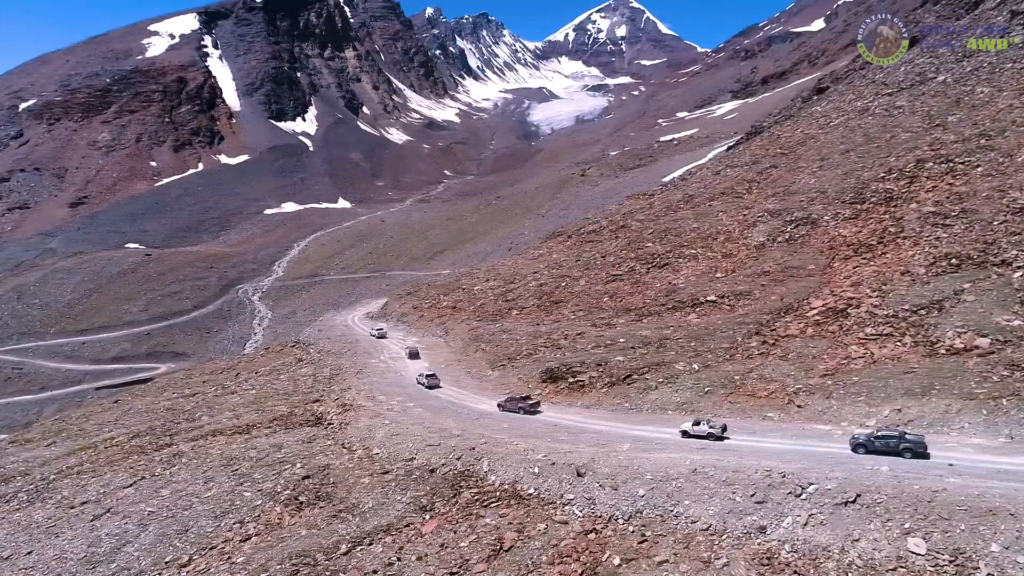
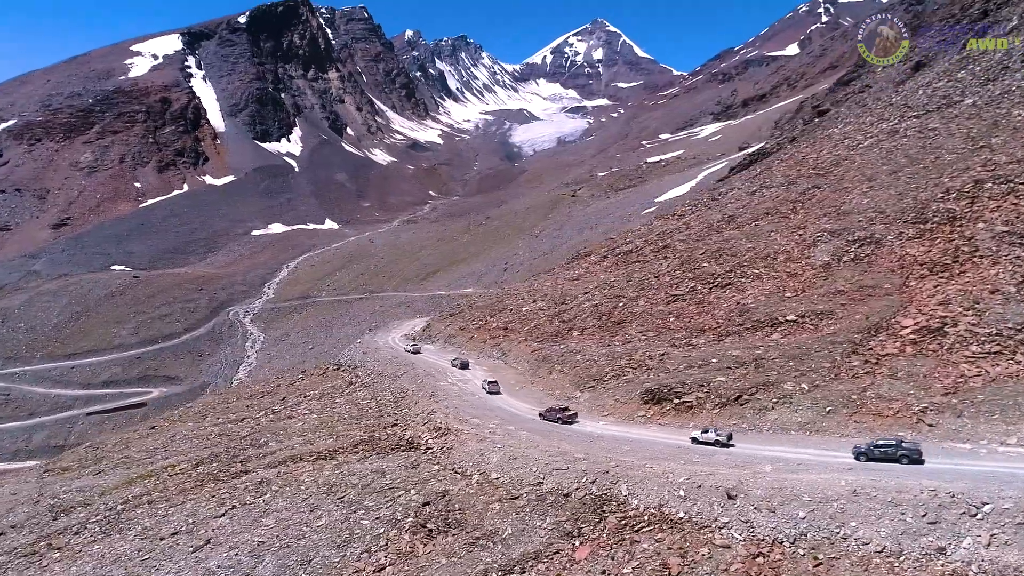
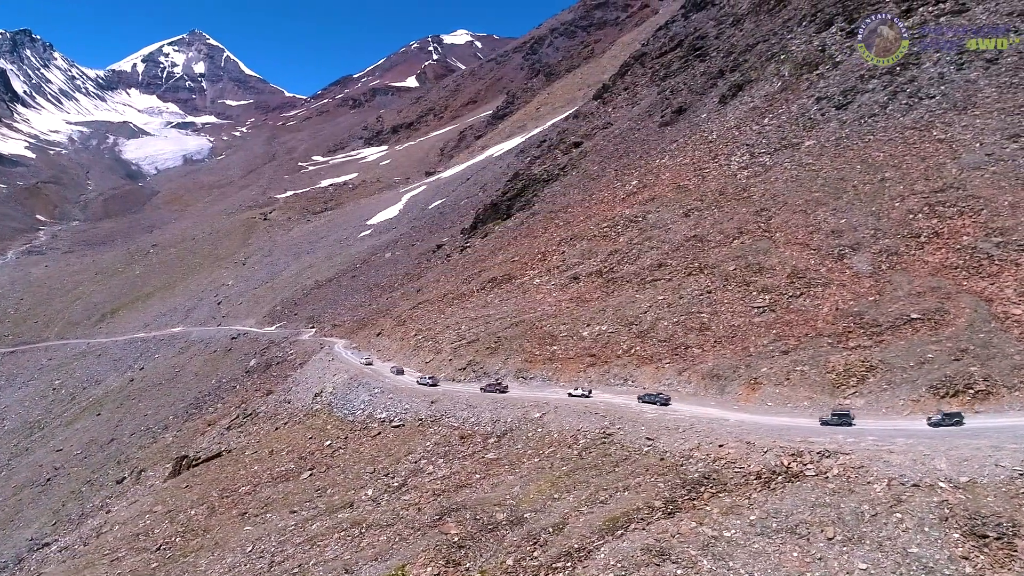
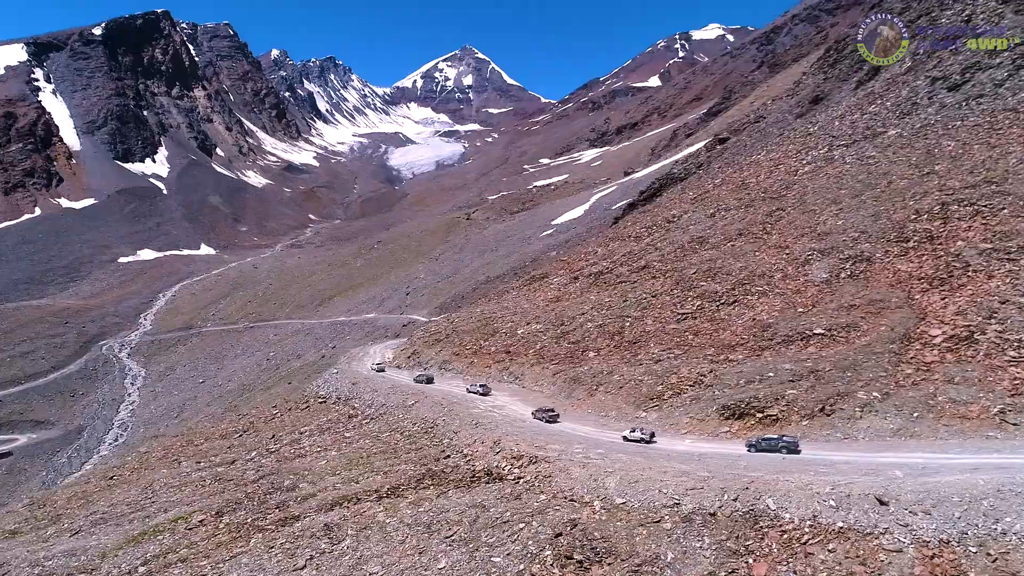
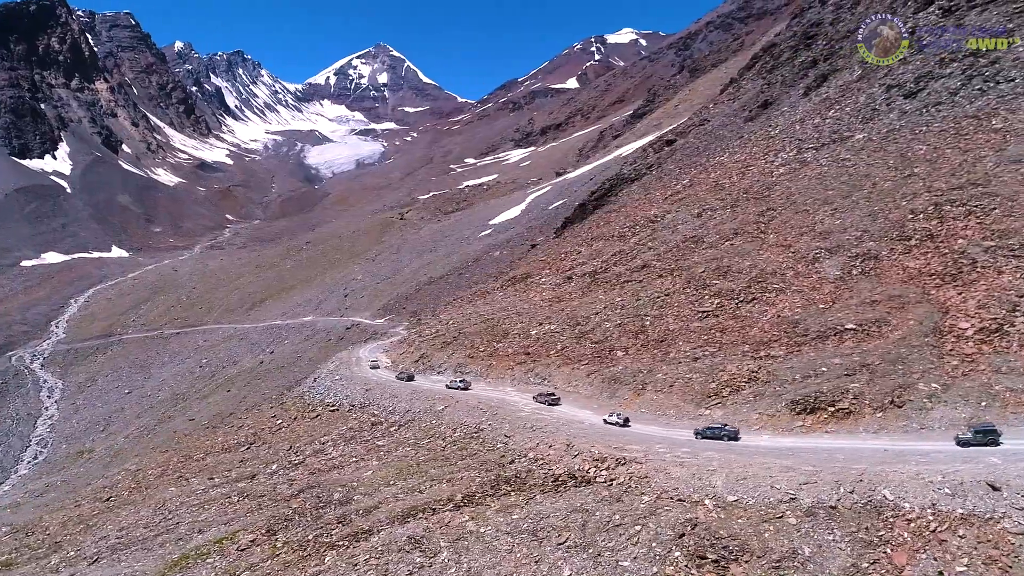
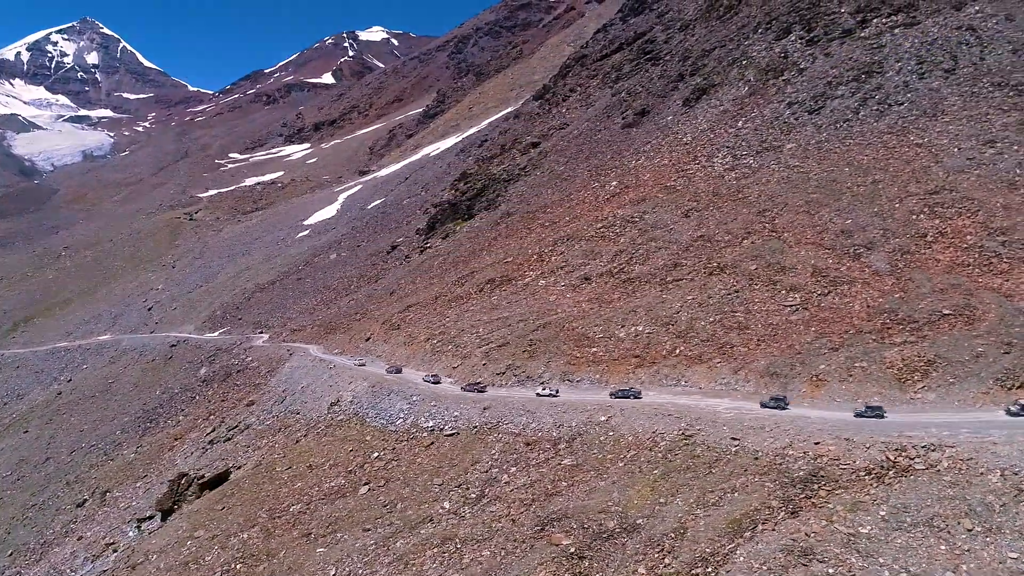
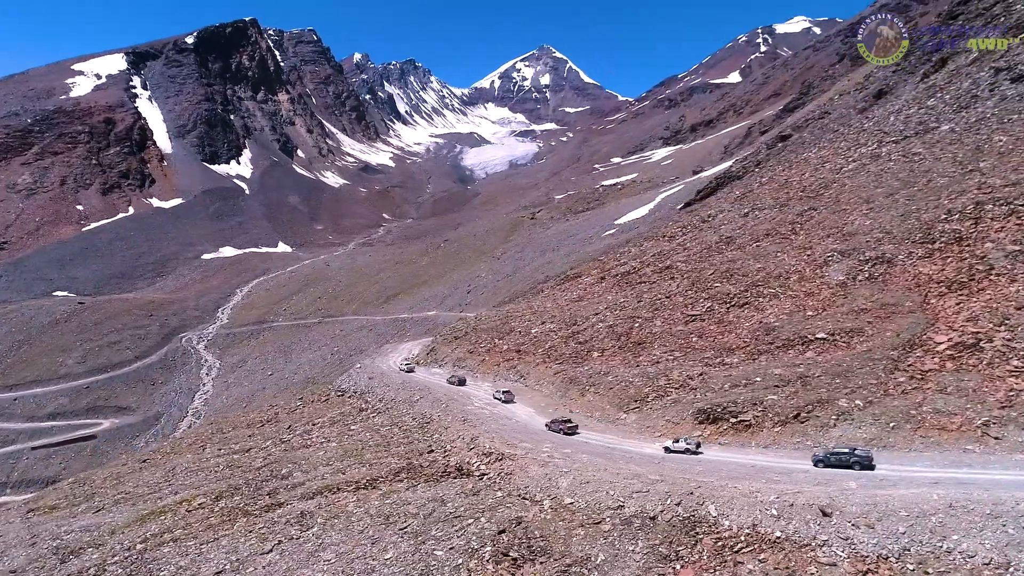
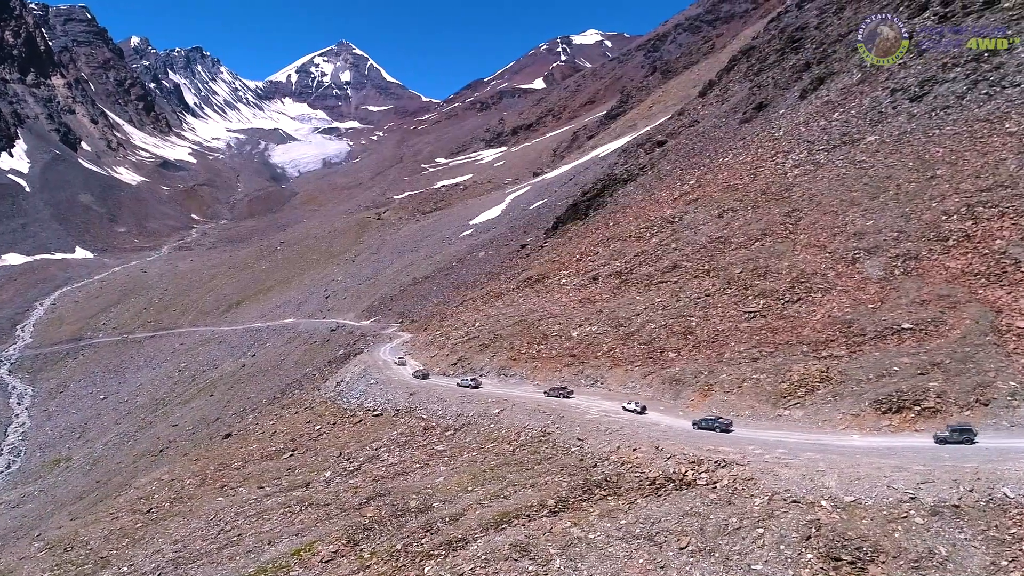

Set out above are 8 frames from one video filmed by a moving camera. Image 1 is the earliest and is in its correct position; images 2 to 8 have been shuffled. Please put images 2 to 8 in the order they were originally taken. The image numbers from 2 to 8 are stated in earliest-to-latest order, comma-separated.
2, 7, 4, 5, 8, 3, 6
